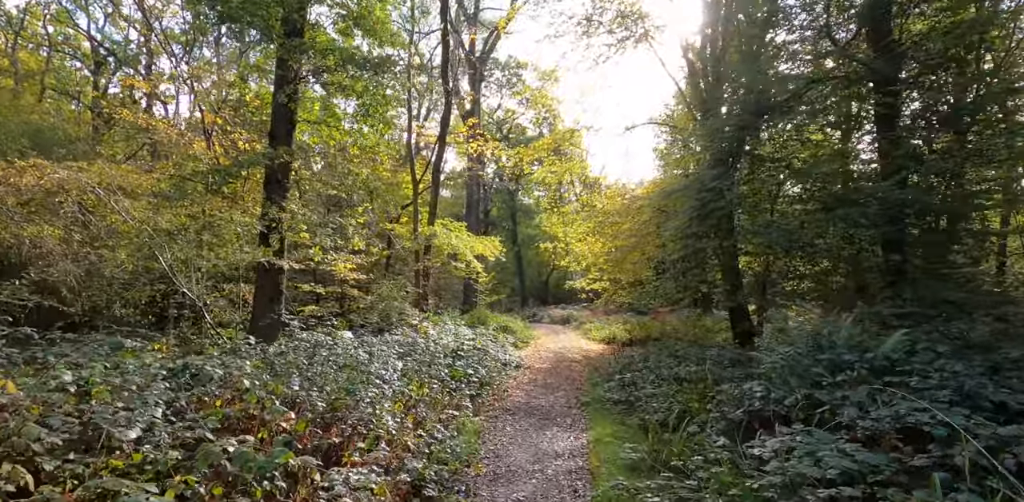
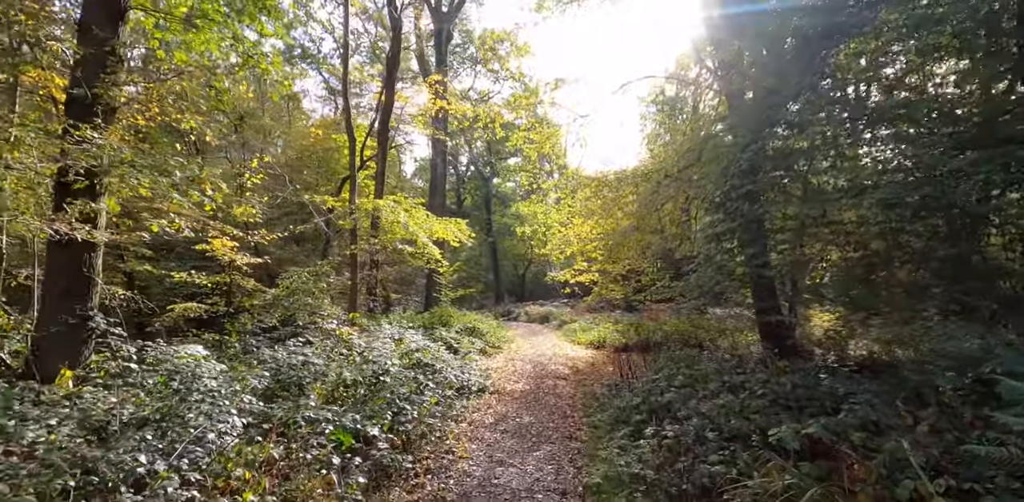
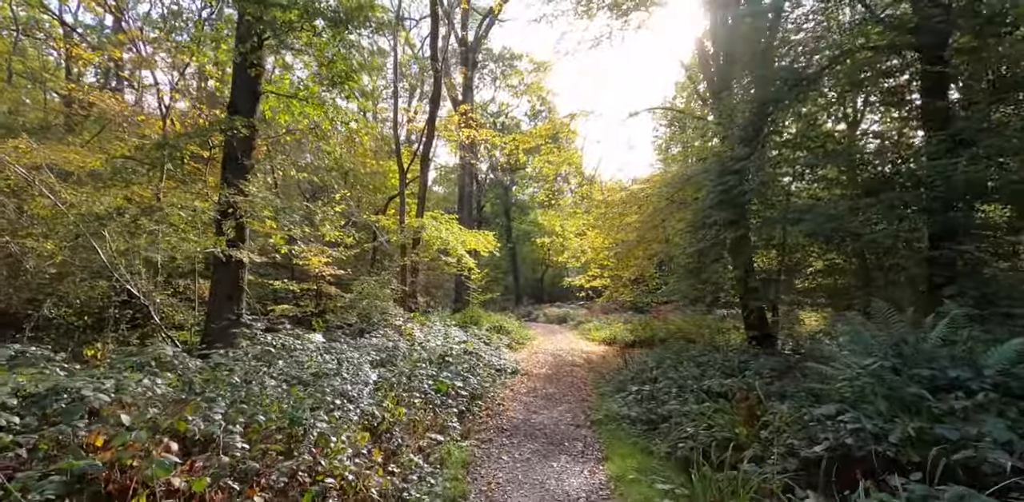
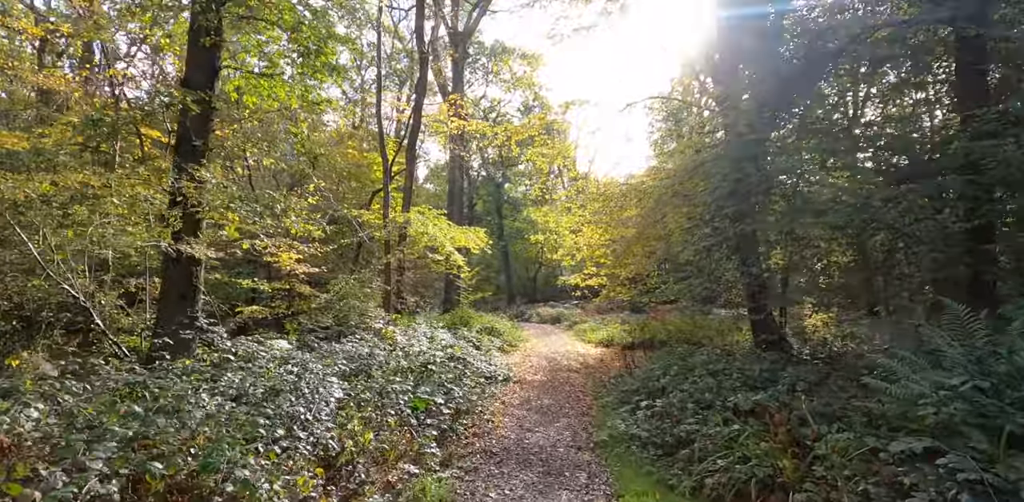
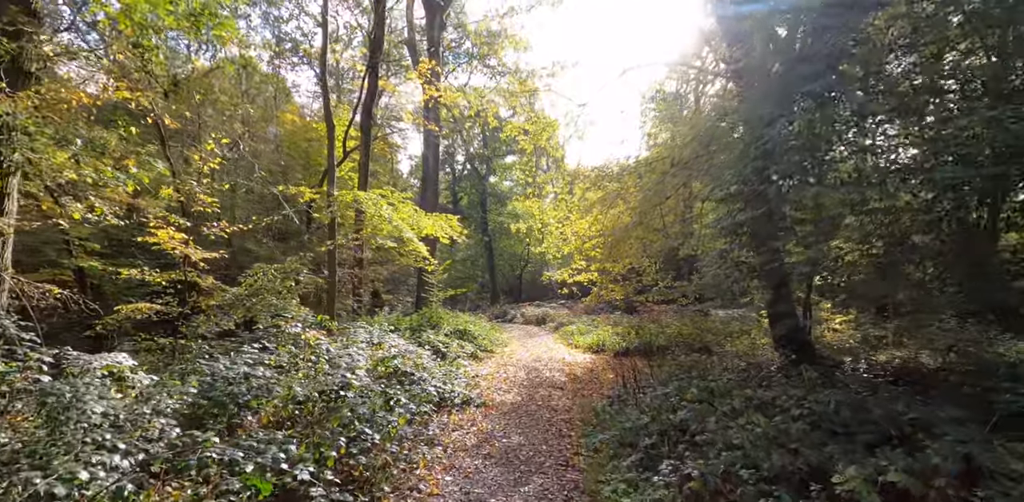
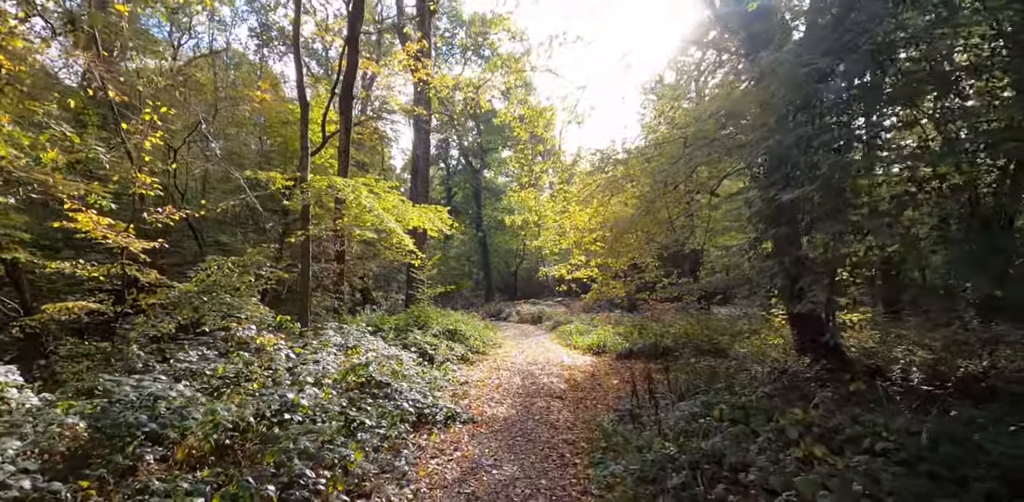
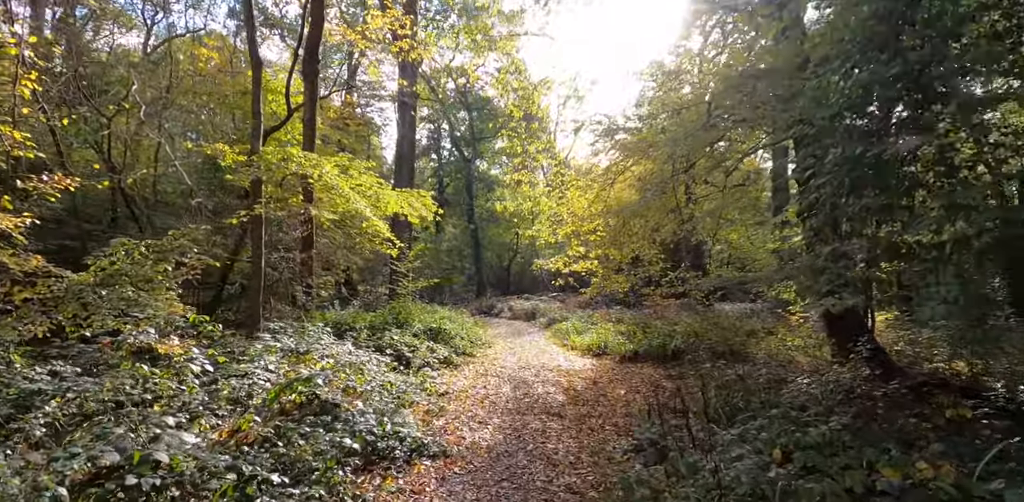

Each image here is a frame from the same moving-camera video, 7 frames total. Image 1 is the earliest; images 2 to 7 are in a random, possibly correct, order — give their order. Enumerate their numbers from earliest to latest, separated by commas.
3, 4, 2, 5, 6, 7
